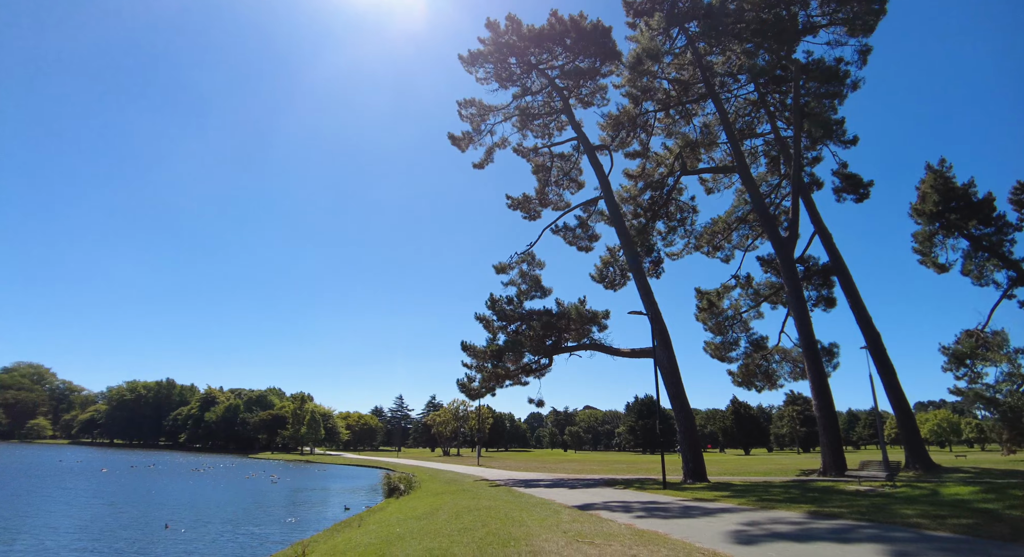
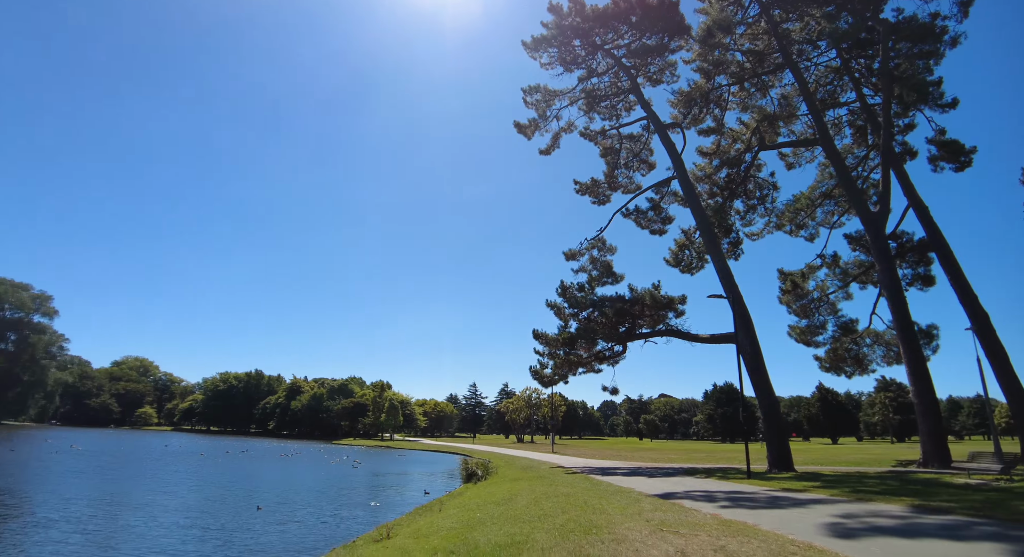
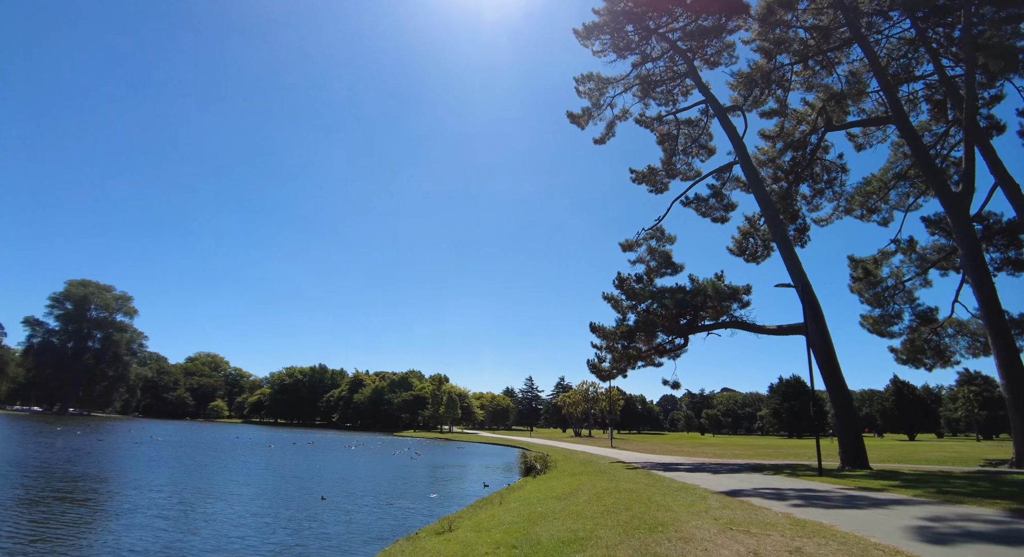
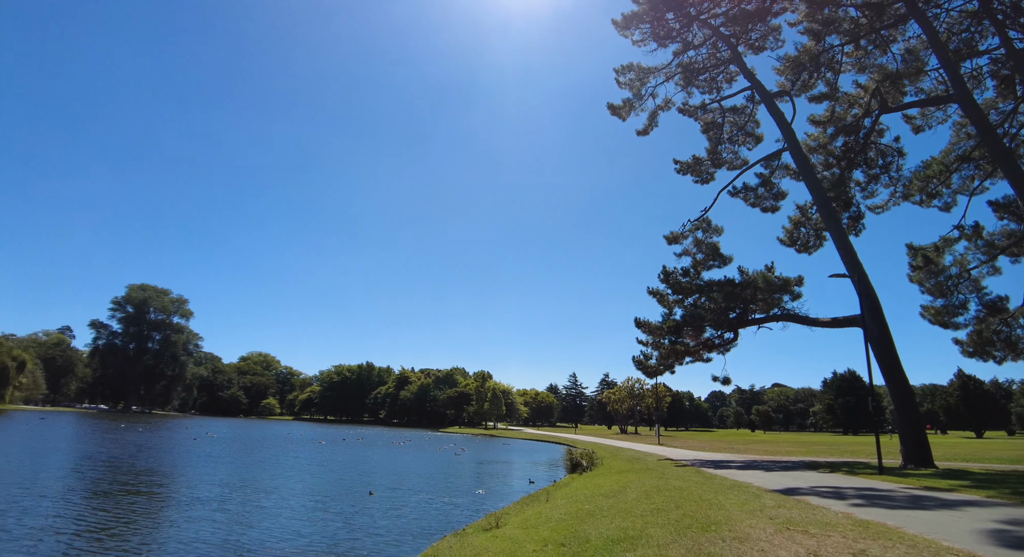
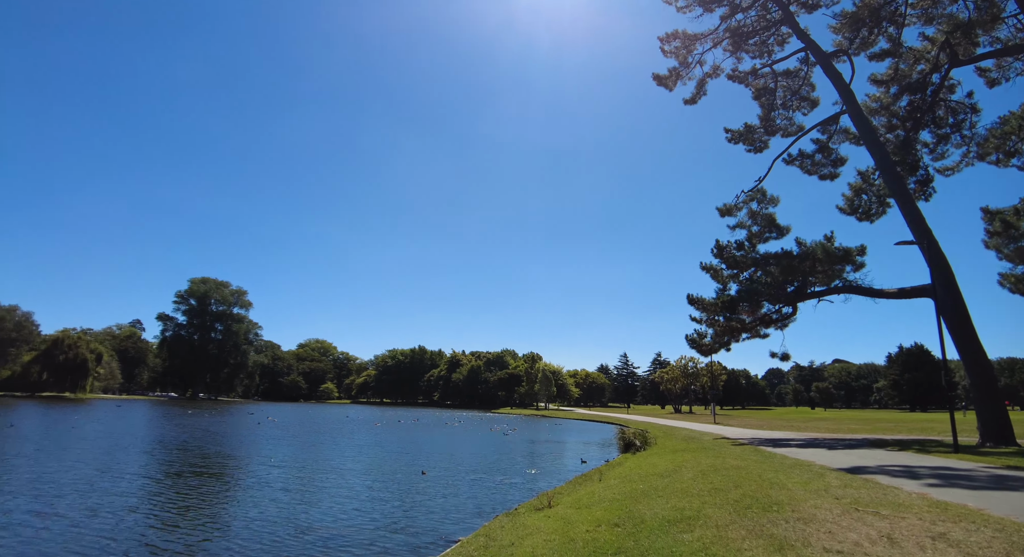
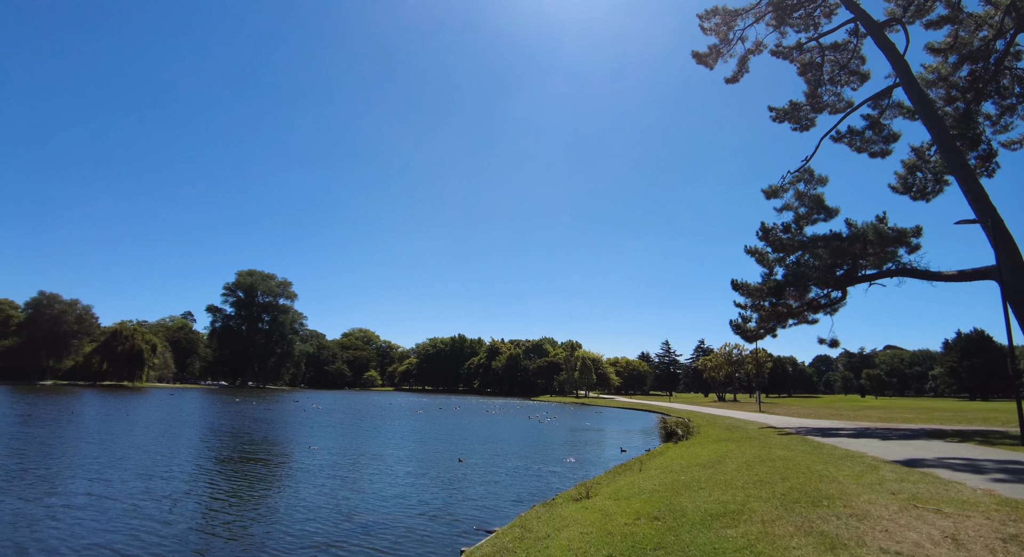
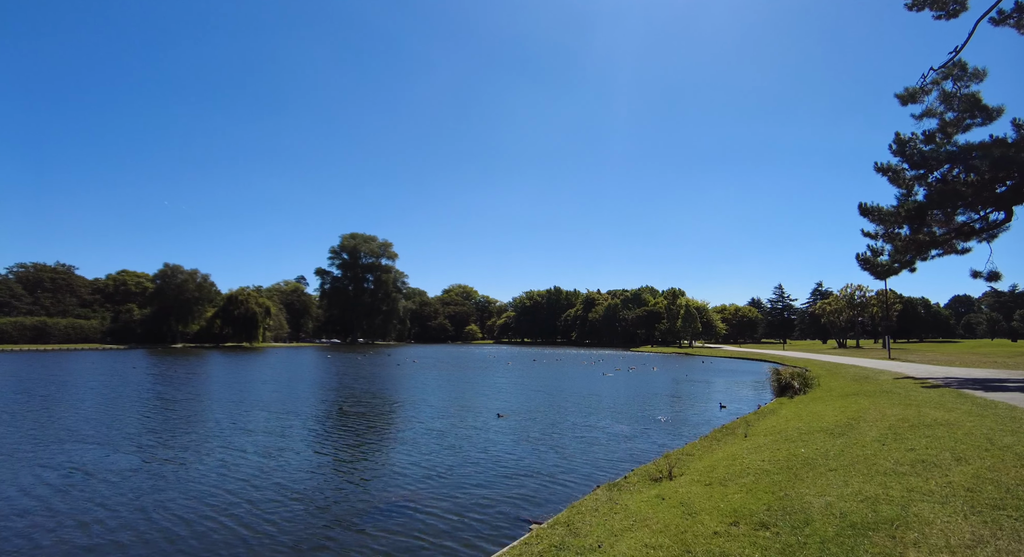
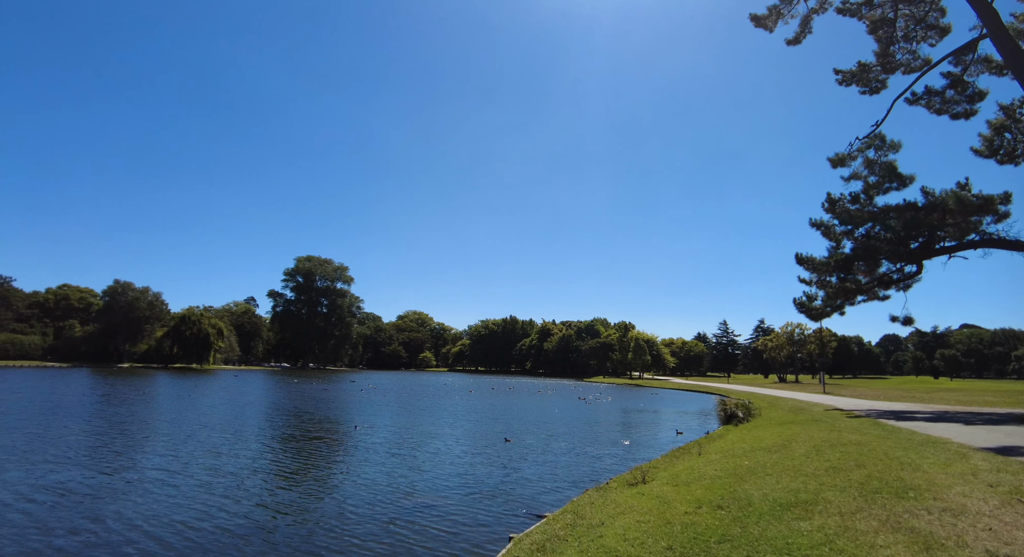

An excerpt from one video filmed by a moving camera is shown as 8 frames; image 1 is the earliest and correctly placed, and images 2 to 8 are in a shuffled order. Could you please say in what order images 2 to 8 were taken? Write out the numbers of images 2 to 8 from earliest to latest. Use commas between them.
2, 3, 4, 5, 6, 8, 7
